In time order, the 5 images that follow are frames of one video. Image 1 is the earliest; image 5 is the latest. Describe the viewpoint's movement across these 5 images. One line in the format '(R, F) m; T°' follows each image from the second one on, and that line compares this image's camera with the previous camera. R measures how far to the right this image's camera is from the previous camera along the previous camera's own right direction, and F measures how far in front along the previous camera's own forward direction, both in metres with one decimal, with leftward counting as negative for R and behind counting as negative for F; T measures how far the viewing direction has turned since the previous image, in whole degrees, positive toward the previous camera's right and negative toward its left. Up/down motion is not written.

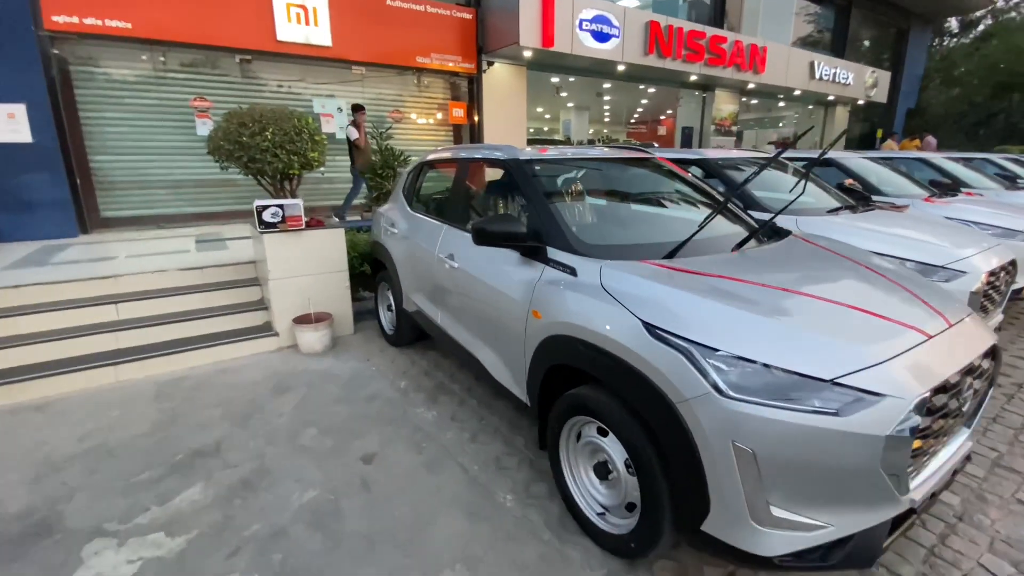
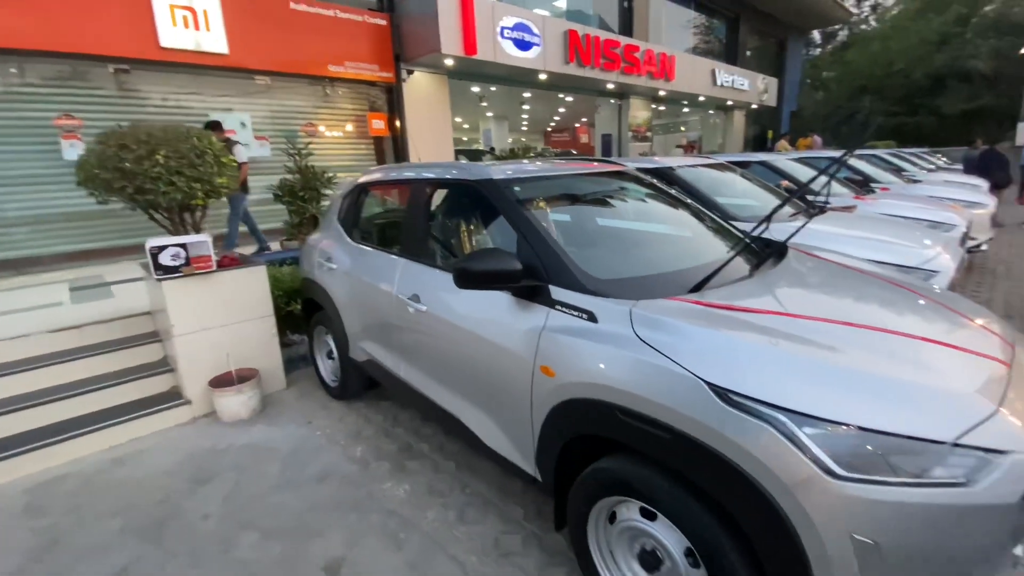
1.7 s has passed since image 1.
(-0.3, +0.5) m; +9°
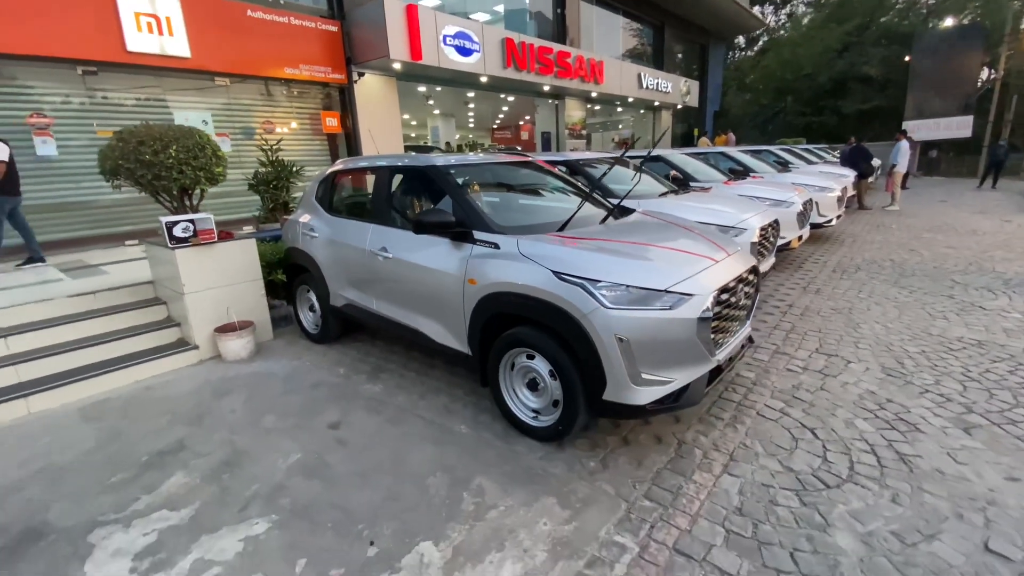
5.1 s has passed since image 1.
(+0.1, -1.2) m; +6°
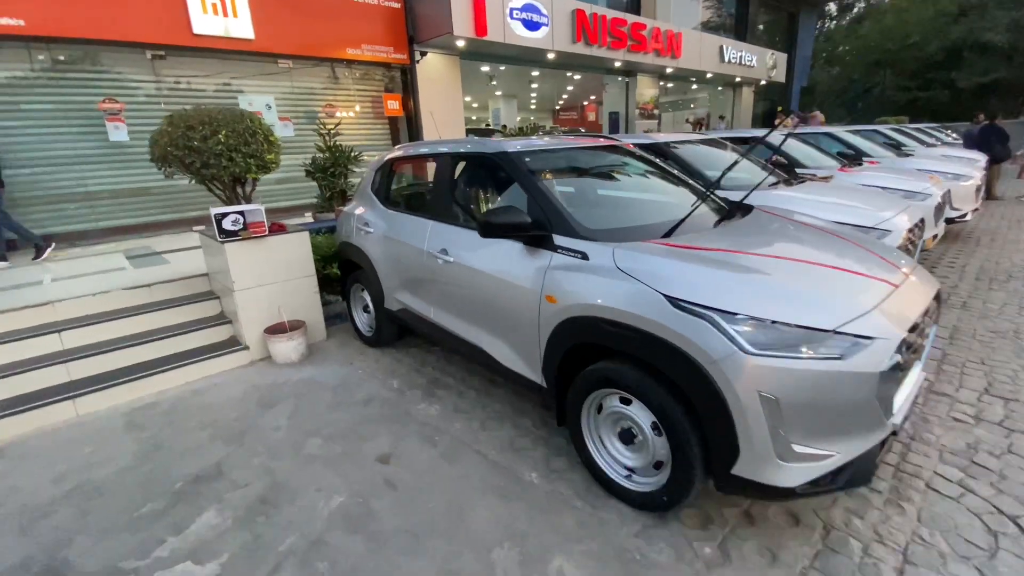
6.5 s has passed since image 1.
(-0.2, +0.6) m; -7°
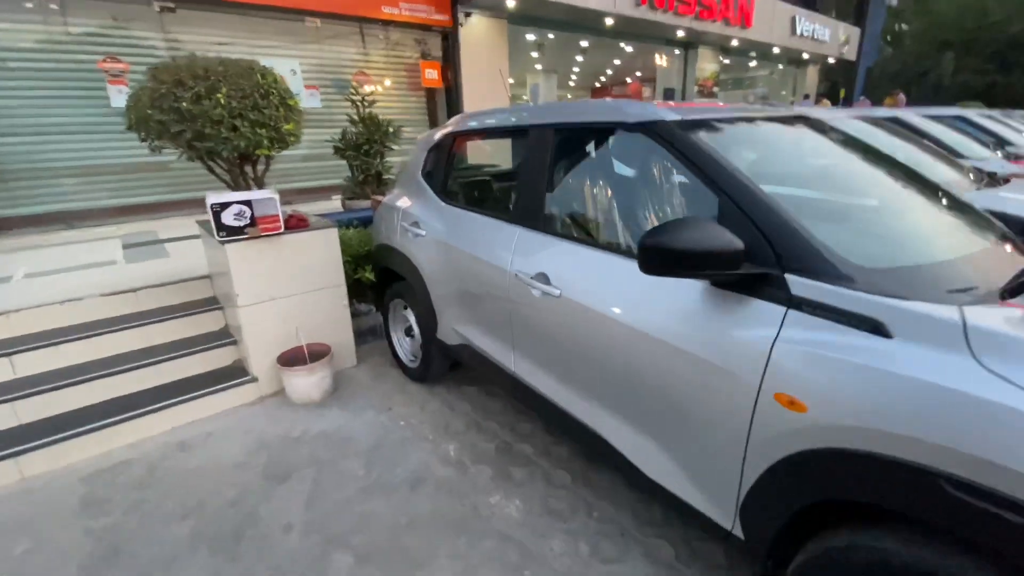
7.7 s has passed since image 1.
(-0.5, +1.1) m; -2°
